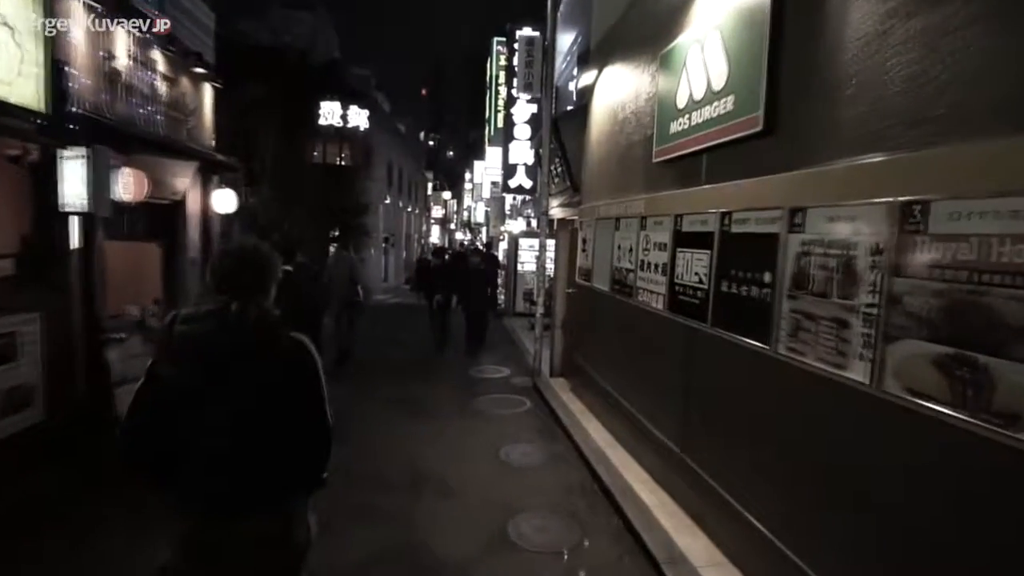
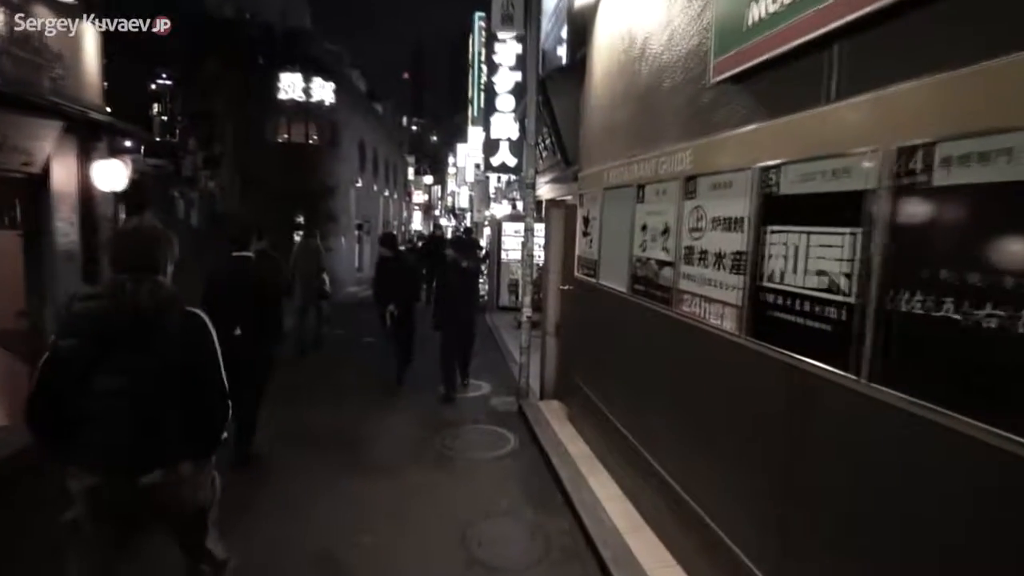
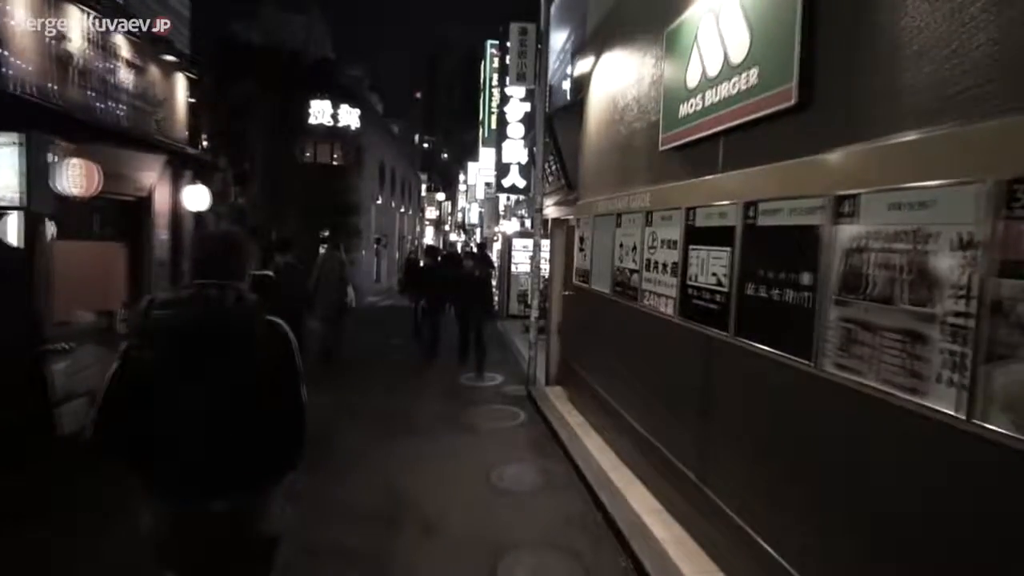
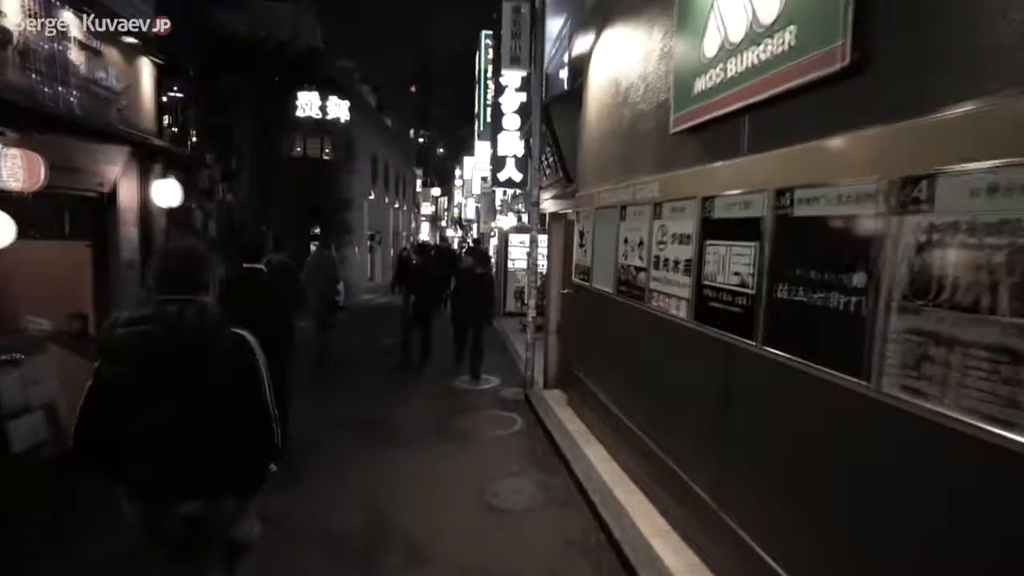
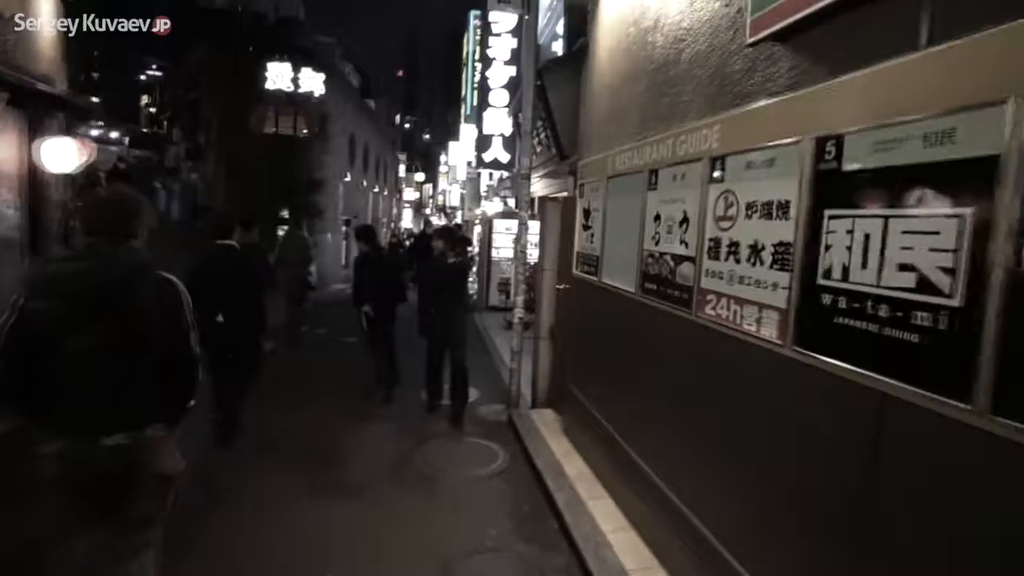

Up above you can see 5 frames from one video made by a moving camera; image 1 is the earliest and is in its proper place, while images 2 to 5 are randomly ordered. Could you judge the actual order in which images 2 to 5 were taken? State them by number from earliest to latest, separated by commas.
3, 4, 2, 5
